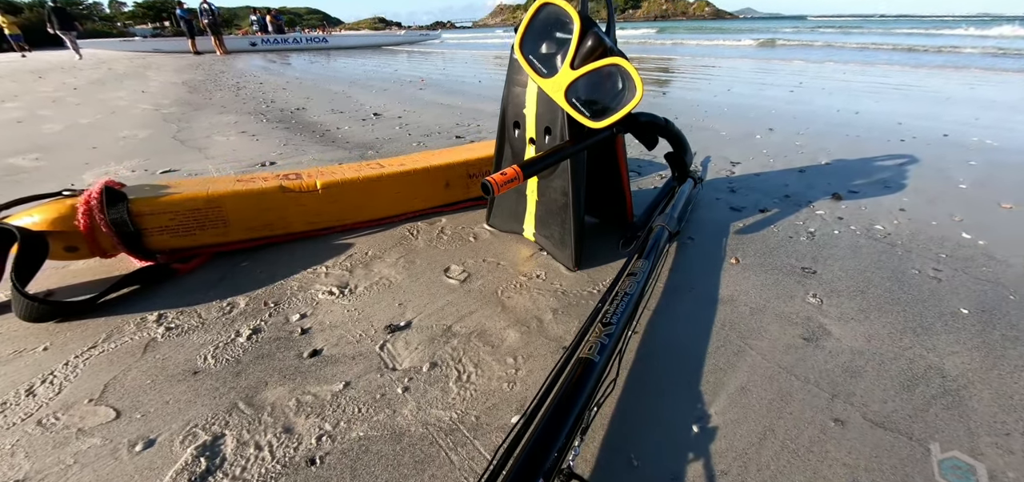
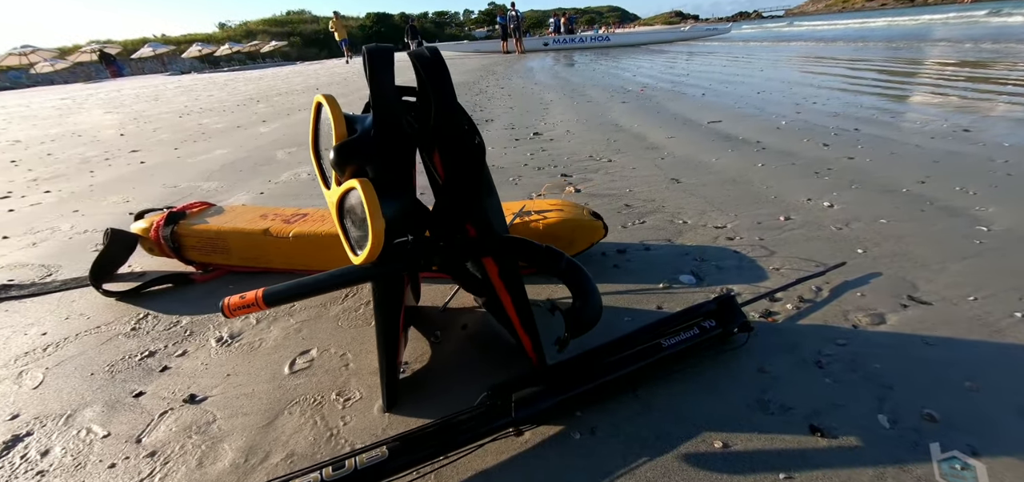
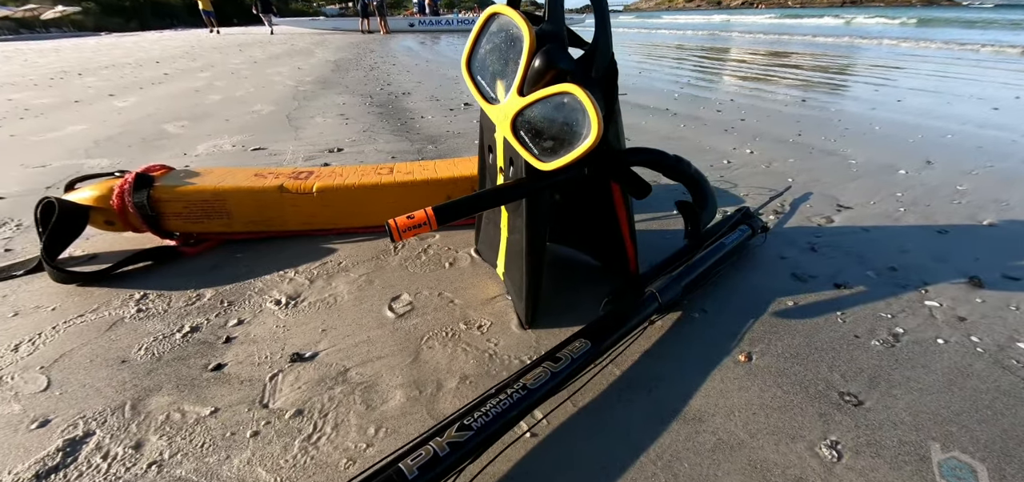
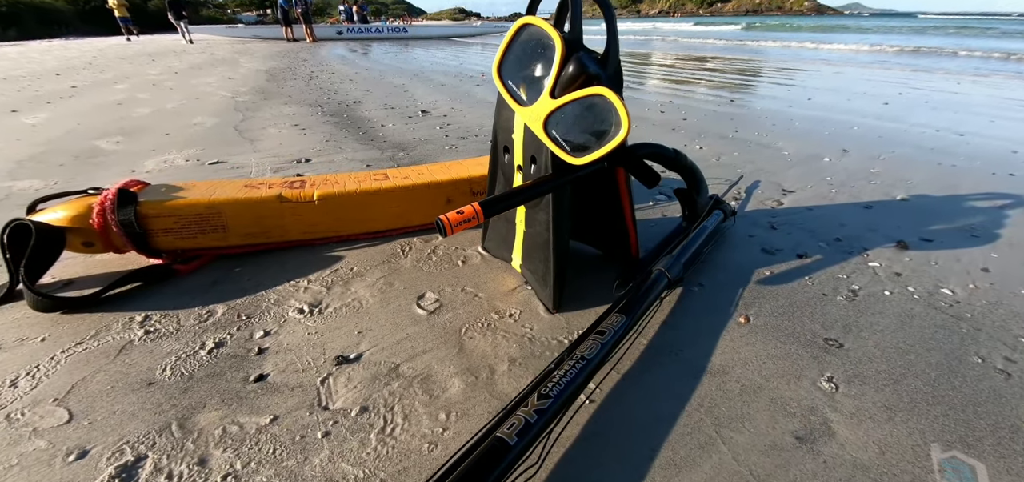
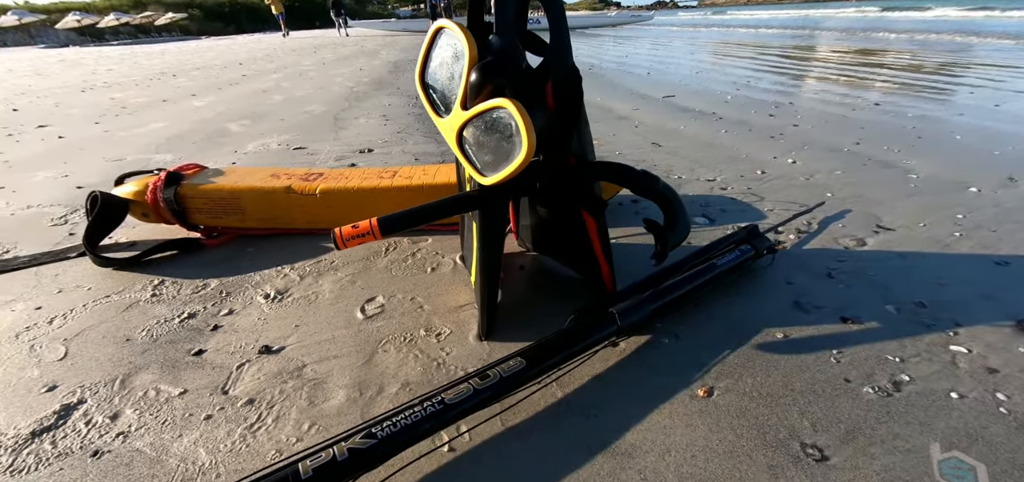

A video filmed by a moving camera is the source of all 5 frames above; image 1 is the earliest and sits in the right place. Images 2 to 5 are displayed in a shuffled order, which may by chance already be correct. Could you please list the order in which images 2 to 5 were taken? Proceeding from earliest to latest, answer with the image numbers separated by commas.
4, 3, 5, 2
